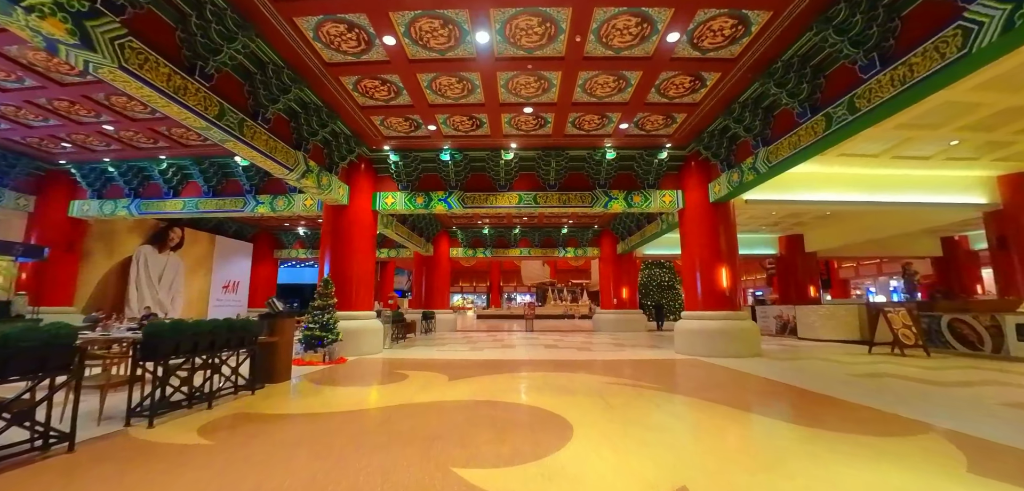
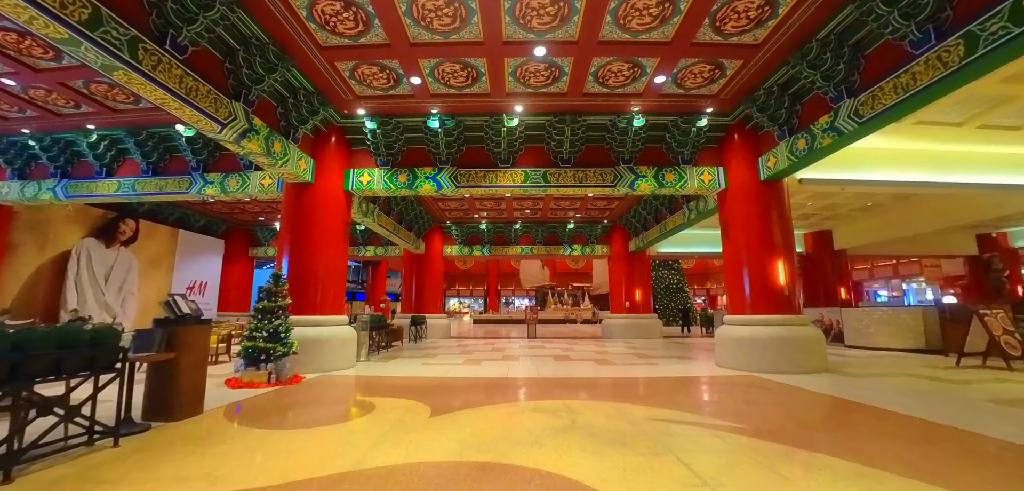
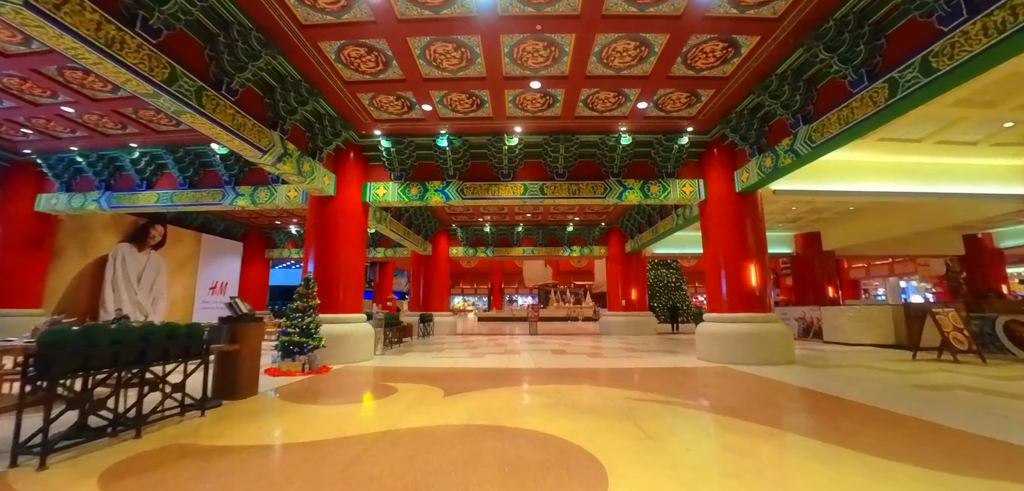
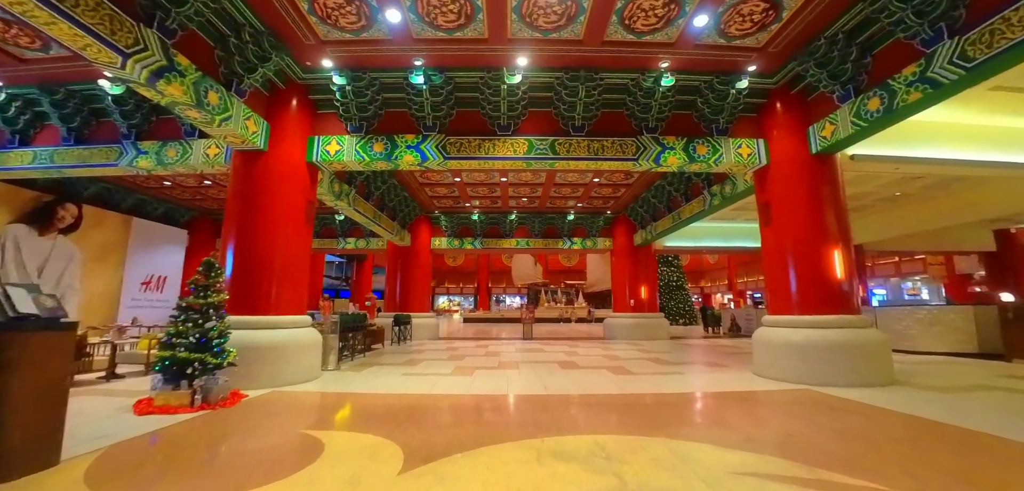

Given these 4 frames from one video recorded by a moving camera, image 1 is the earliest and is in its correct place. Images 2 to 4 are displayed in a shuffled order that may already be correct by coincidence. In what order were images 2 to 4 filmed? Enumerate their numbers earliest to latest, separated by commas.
3, 2, 4
